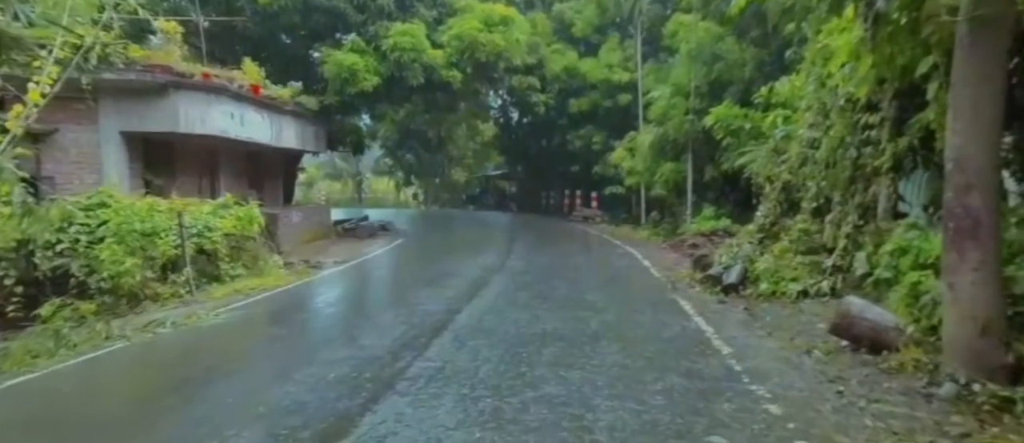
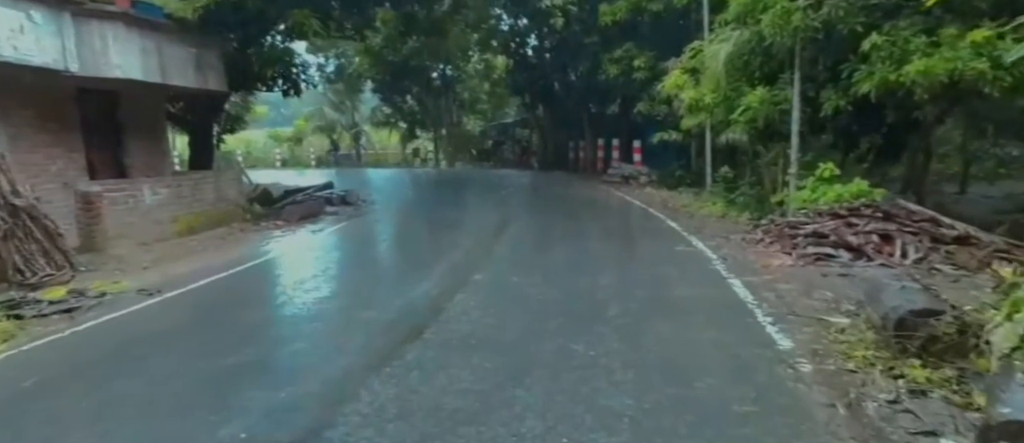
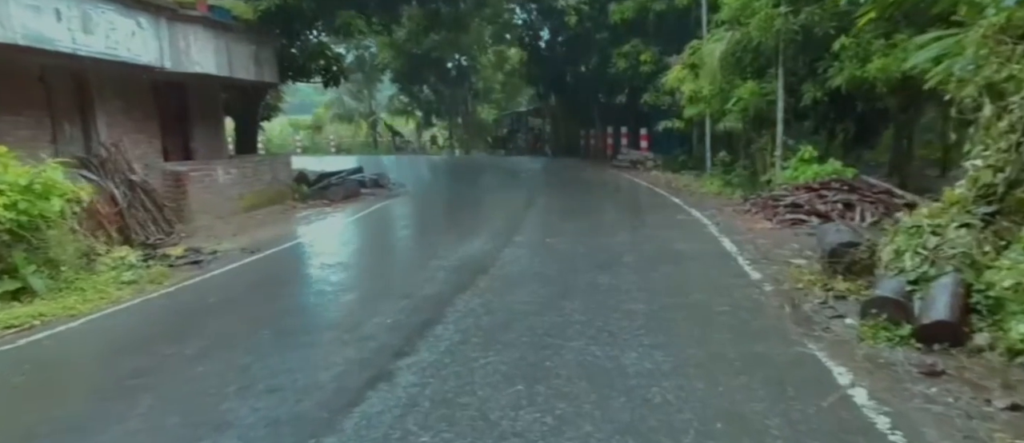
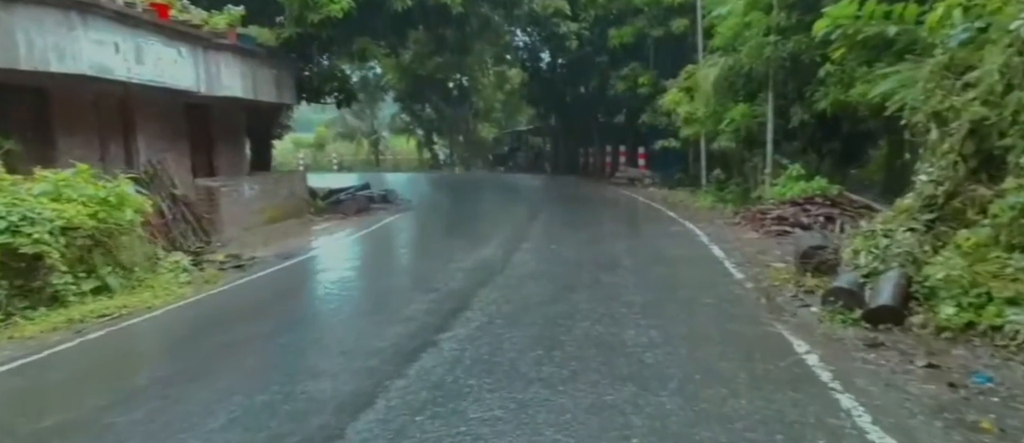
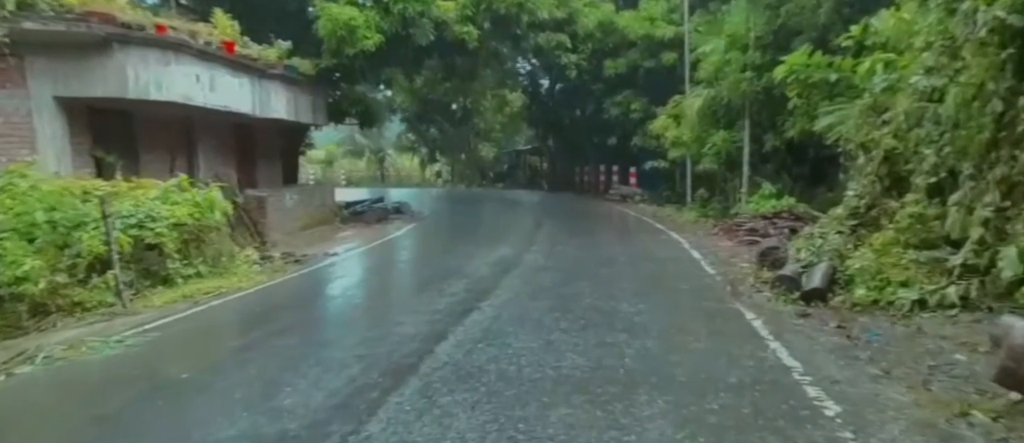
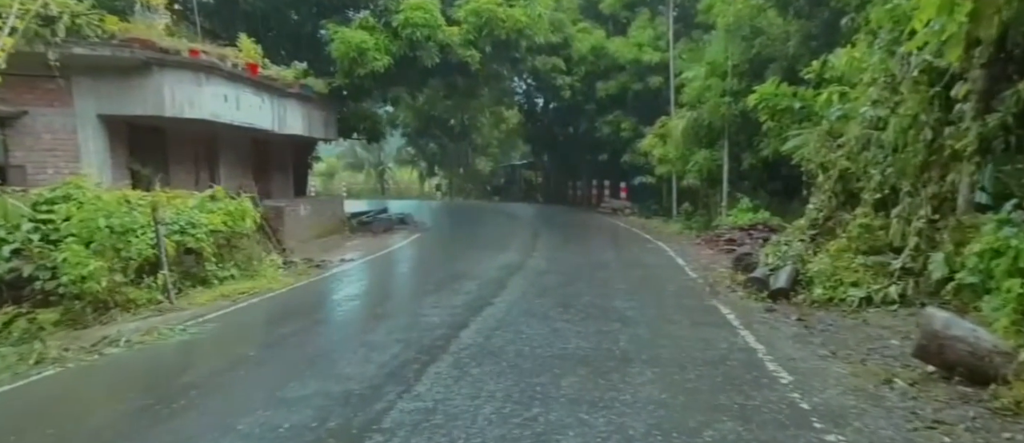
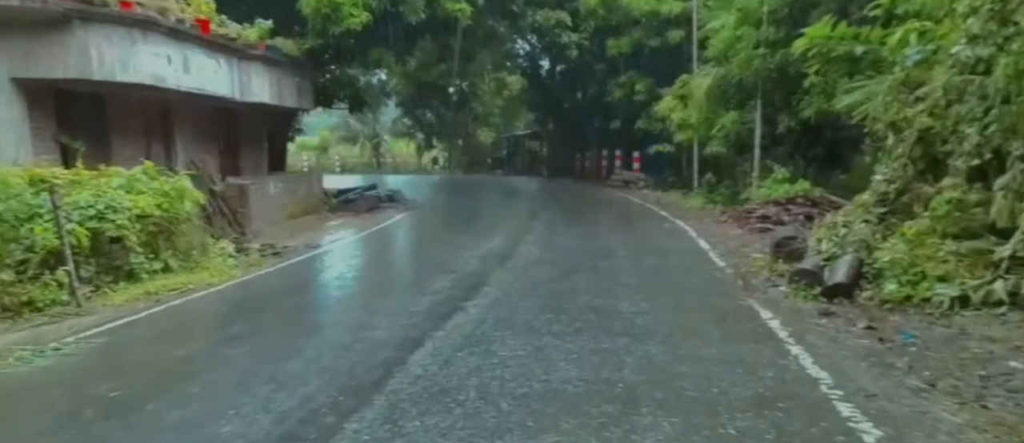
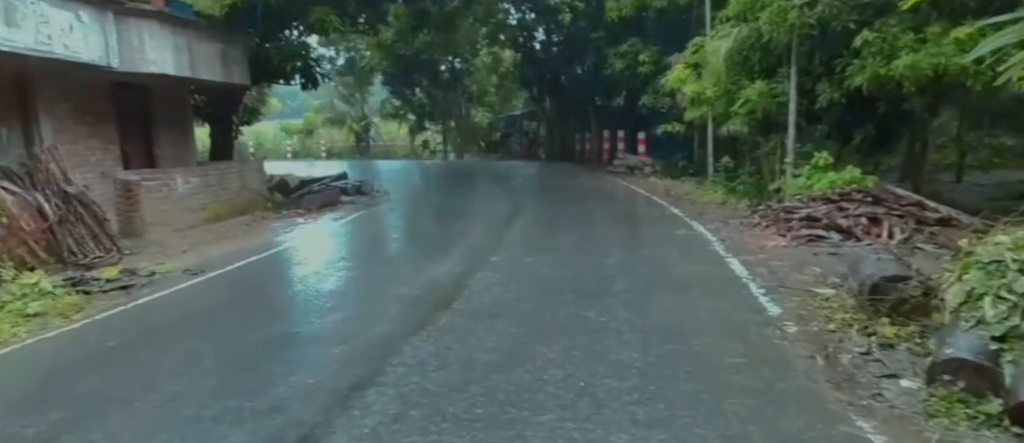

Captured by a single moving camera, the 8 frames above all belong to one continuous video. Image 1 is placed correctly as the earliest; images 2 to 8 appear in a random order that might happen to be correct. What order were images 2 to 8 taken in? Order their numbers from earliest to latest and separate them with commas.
6, 5, 7, 4, 3, 8, 2
